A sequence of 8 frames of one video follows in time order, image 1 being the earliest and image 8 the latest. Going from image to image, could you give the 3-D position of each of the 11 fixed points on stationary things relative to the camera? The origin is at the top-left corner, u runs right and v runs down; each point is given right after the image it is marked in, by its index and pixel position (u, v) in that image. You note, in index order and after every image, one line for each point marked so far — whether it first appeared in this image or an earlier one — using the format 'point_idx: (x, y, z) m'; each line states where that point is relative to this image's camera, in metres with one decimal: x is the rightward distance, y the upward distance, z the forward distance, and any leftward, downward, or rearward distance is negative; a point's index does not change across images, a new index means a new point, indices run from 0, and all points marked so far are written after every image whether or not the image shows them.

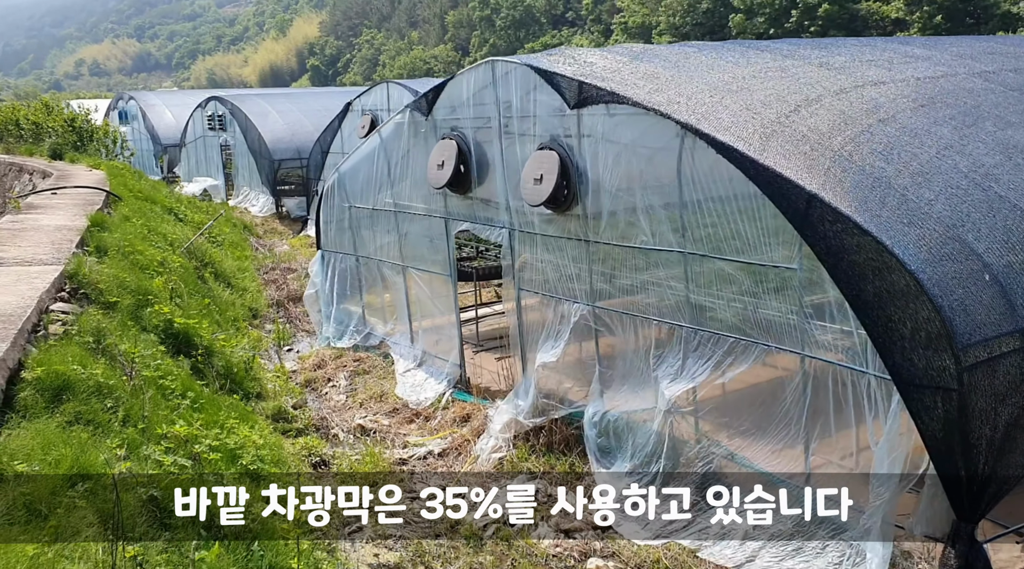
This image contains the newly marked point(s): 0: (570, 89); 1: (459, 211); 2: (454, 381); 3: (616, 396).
0: (+0.4, +1.3, +7.0) m
1: (-0.4, +0.6, +8.7) m
2: (-0.5, -0.9, +9.2) m
3: (+0.8, -0.8, +7.2) m
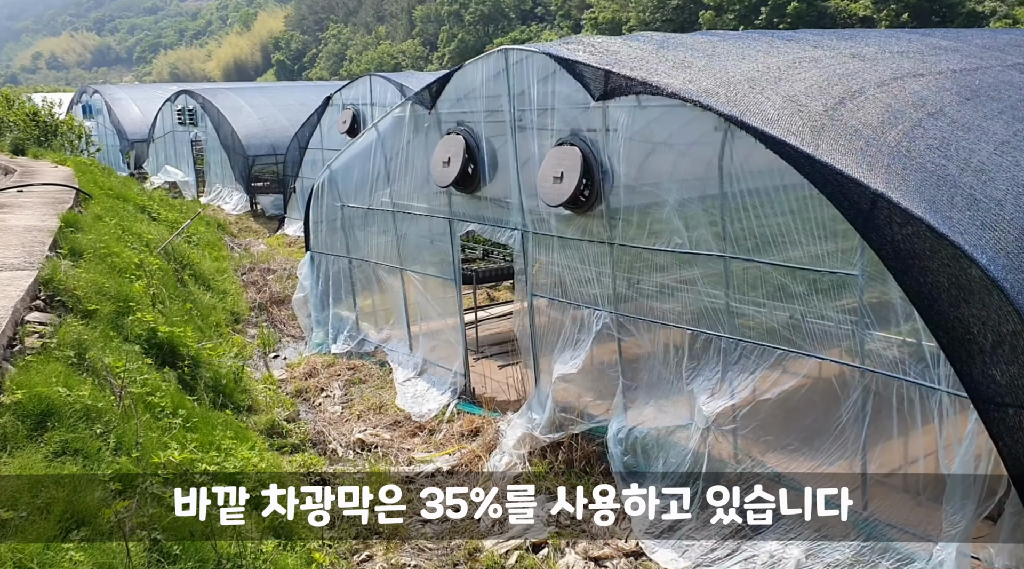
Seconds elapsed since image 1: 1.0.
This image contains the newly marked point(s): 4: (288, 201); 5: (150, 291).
0: (+0.5, +1.3, +6.5) m
1: (-0.4, +0.6, +8.2) m
2: (-0.5, -0.9, +8.7) m
3: (+0.9, -0.8, +6.7) m
4: (-4.1, +1.5, +18.7) m
5: (-3.2, -0.1, +9.2) m
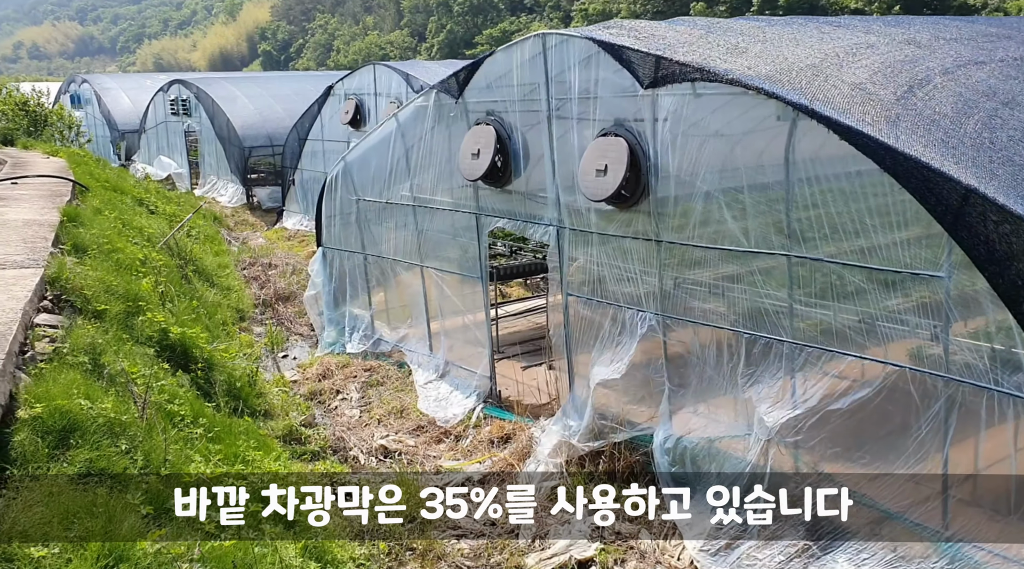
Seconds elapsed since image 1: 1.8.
0: (+0.8, +1.3, +6.1) m
1: (-0.1, +0.6, +7.7) m
2: (-0.2, -0.9, +8.3) m
3: (+1.1, -0.8, +6.3) m
4: (-4.0, +1.6, +18.3) m
5: (-3.0, 0.0, +8.8) m
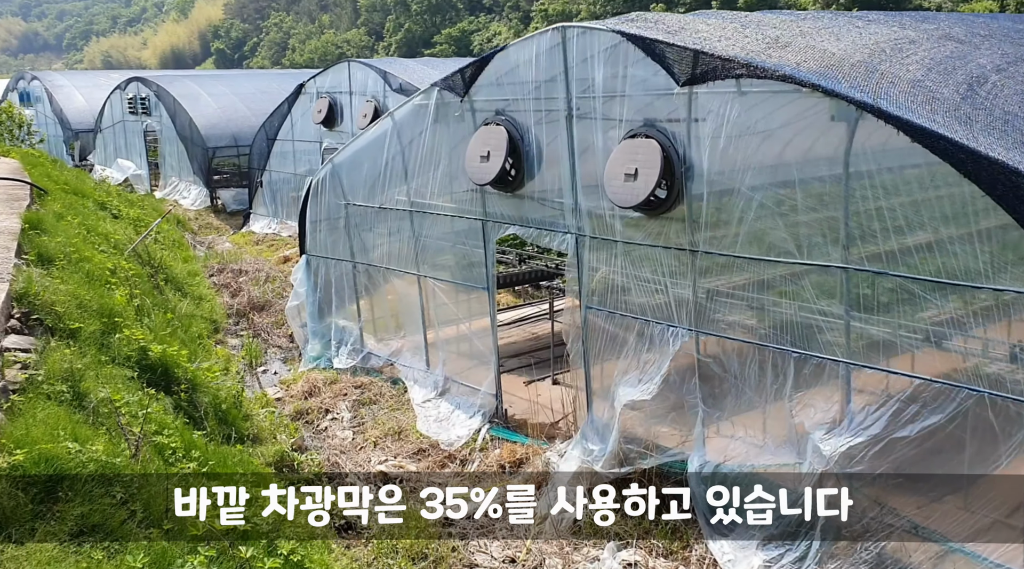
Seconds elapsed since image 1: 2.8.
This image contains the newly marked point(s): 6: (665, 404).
0: (+0.9, +1.2, +5.6) m
1: (-0.1, +0.5, +7.2) m
2: (-0.2, -1.0, +7.7) m
3: (+1.3, -0.9, +5.8) m
4: (-4.4, +1.5, +17.5) m
5: (-3.0, -0.1, +8.1) m
6: (+0.9, -0.7, +6.1) m
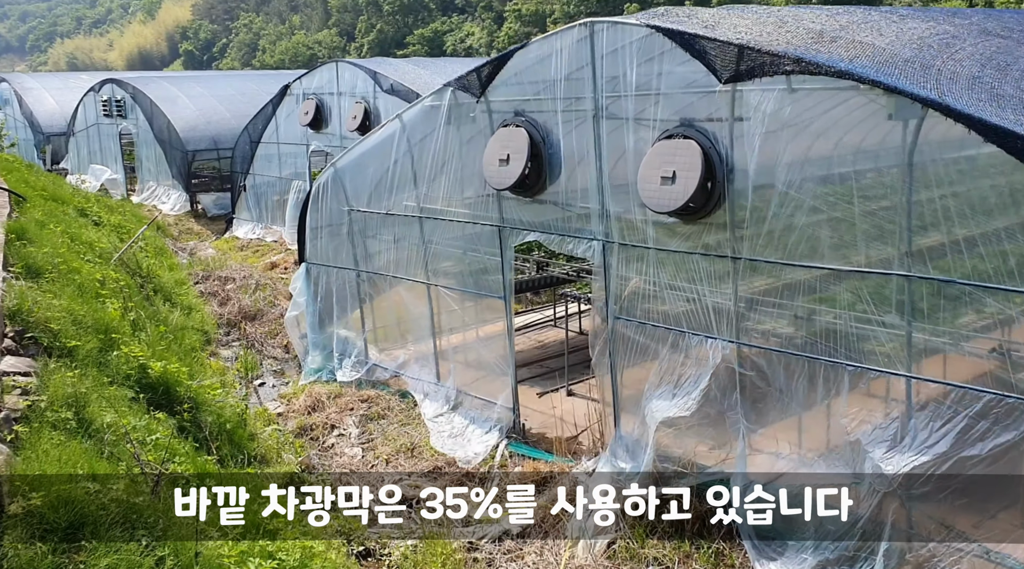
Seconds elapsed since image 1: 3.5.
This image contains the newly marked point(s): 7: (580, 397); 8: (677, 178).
0: (+1.1, +1.2, +5.3) m
1: (+0.1, +0.5, +6.9) m
2: (-0.1, -1.0, +7.4) m
3: (+1.5, -1.0, +5.5) m
4: (-4.6, +1.4, +17.1) m
5: (-2.9, -0.2, +7.7) m
6: (+1.1, -0.8, +5.8) m
7: (+0.5, -0.9, +8.0) m
8: (+0.9, +0.6, +5.5) m
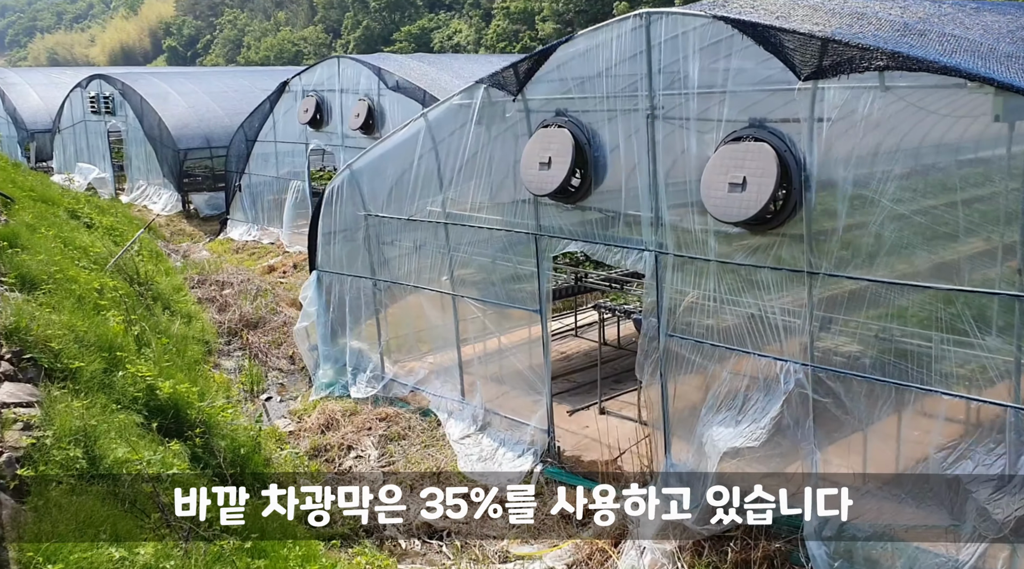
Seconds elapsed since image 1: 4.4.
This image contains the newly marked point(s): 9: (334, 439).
0: (+1.4, +1.1, +4.8) m
1: (+0.3, +0.4, +6.3) m
2: (+0.2, -1.1, +6.8) m
3: (+1.7, -1.1, +5.0) m
4: (-4.5, +1.4, +16.5) m
5: (-2.7, -0.3, +7.1) m
6: (+1.4, -0.9, +5.3) m
7: (+0.7, -1.0, +7.5) m
8: (+1.2, +0.5, +5.0) m
9: (-1.3, -1.1, +7.4) m
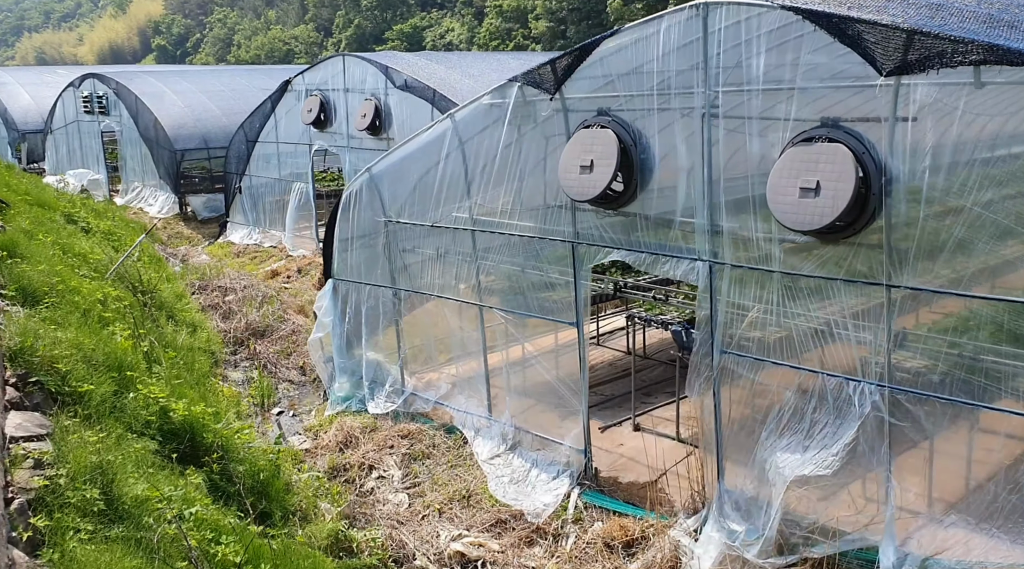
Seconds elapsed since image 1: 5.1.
0: (+1.6, +1.0, +4.4) m
1: (+0.5, +0.3, +5.9) m
2: (+0.4, -1.2, +6.4) m
3: (+2.0, -1.1, +4.6) m
4: (-4.4, +1.3, +16.0) m
5: (-2.5, -0.4, +6.7) m
6: (+1.6, -0.9, +4.9) m
7: (+1.0, -1.0, +7.1) m
8: (+1.4, +0.4, +4.6) m
9: (-1.1, -1.2, +7.0) m
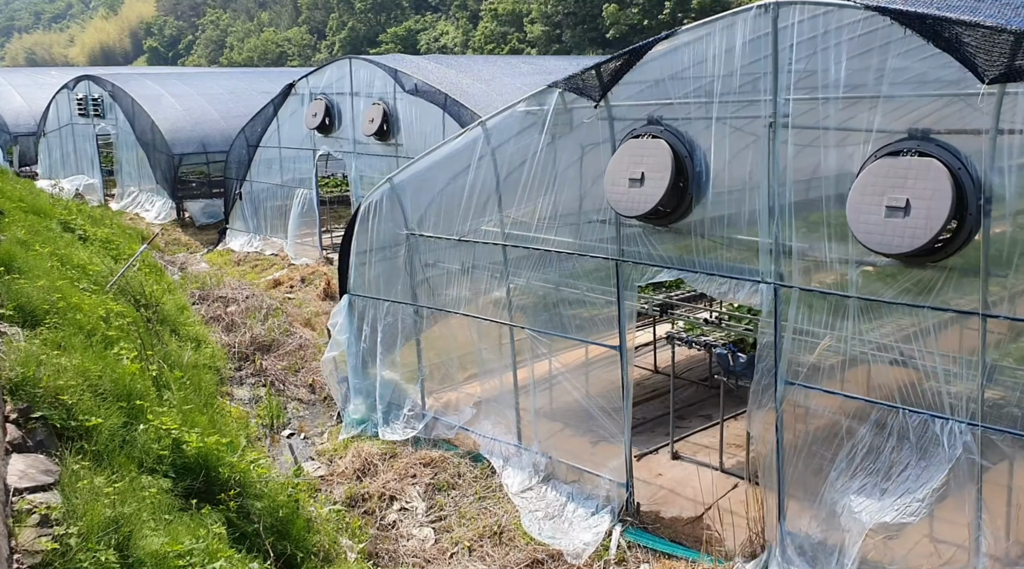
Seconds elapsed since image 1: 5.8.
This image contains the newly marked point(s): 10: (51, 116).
0: (+1.8, +0.9, +4.0) m
1: (+0.7, +0.2, +5.5) m
2: (+0.6, -1.3, +6.0) m
3: (+2.2, -1.2, +4.2) m
4: (-4.3, +1.2, +15.5) m
5: (-2.2, -0.5, +6.2) m
6: (+1.8, -1.1, +4.5) m
7: (+1.2, -1.2, +6.7) m
8: (+1.6, +0.3, +4.2) m
9: (-0.9, -1.3, +6.5) m
10: (-8.8, +3.2, +19.5) m
